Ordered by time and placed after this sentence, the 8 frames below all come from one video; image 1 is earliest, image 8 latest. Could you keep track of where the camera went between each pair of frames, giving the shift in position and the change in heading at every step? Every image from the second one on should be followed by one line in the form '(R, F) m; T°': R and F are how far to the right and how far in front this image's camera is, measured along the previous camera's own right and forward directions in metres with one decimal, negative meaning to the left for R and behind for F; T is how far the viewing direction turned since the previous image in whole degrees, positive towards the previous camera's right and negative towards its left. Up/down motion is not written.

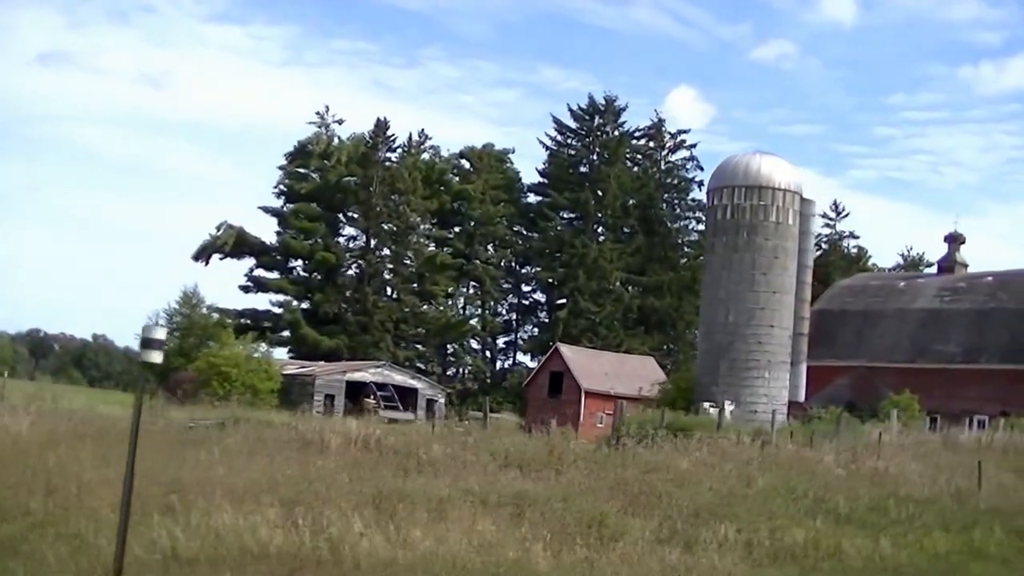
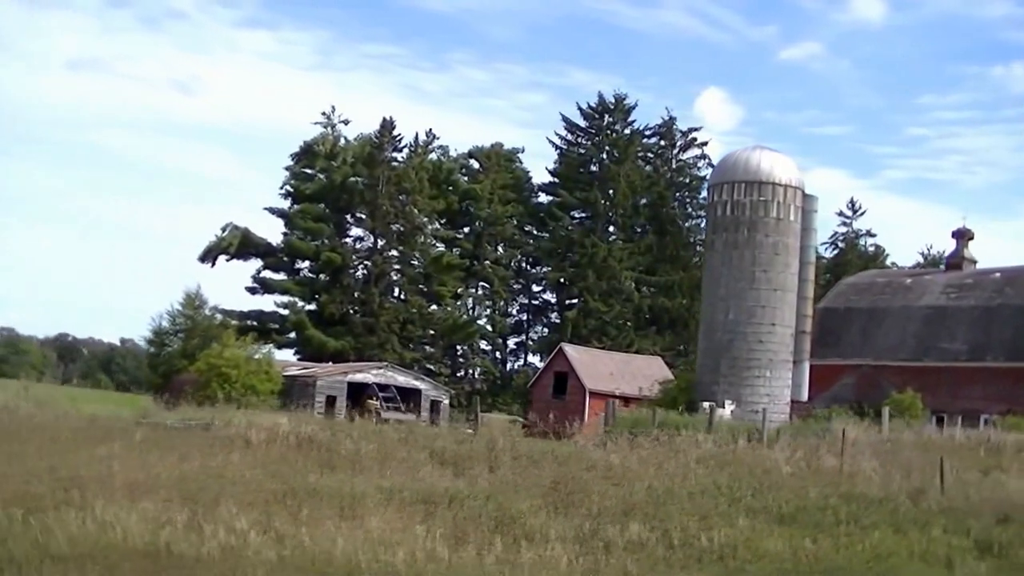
(+0.9, +0.4) m; -1°
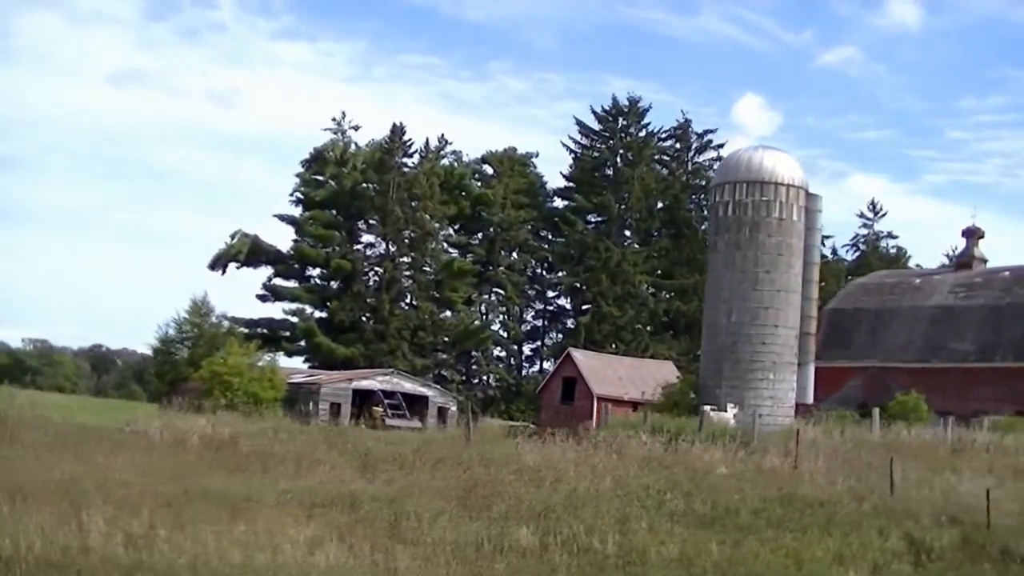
(+1.0, +0.4) m; -2°
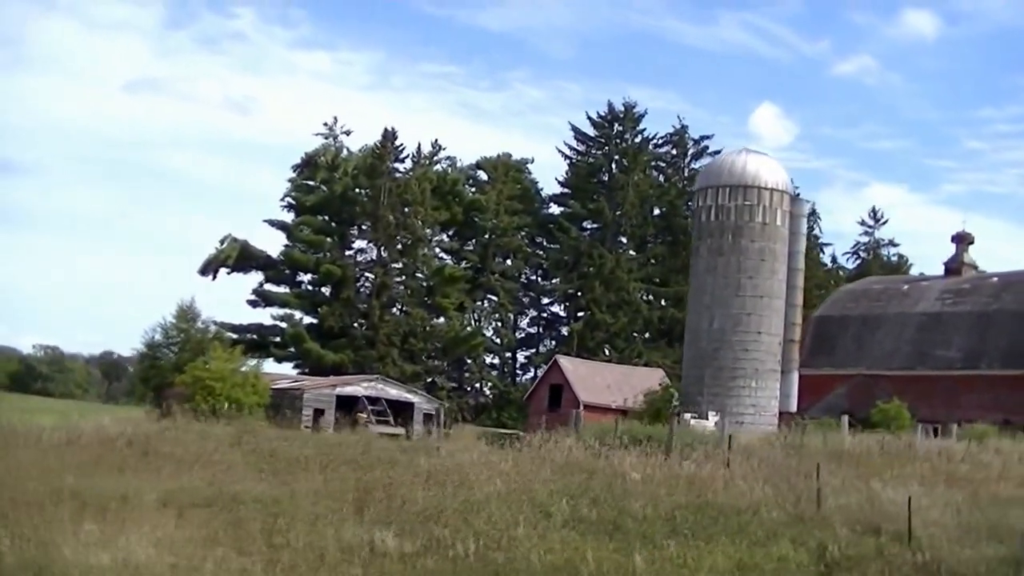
(+0.9, +0.4) m; -1°
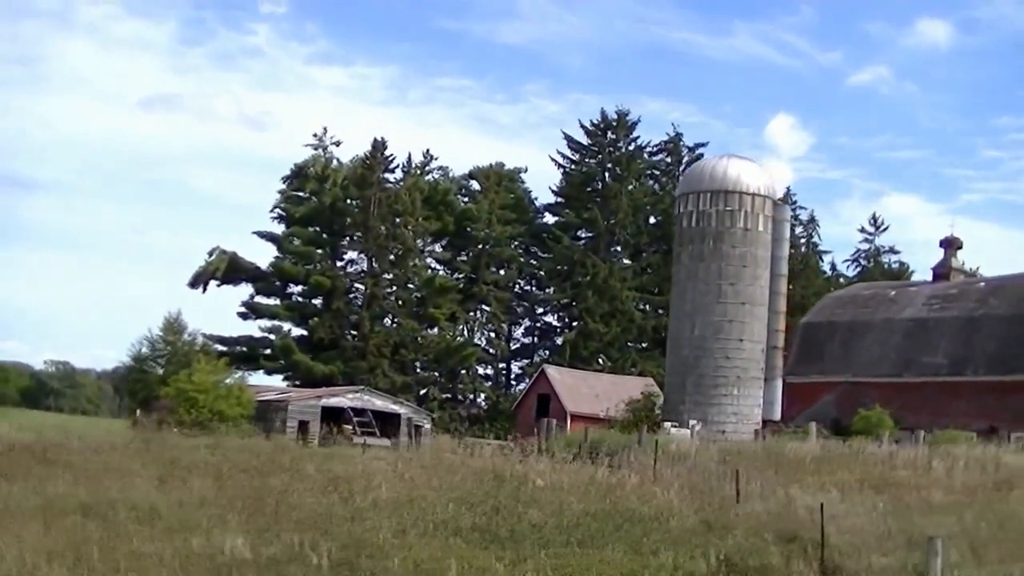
(+1.0, +0.4) m; -1°
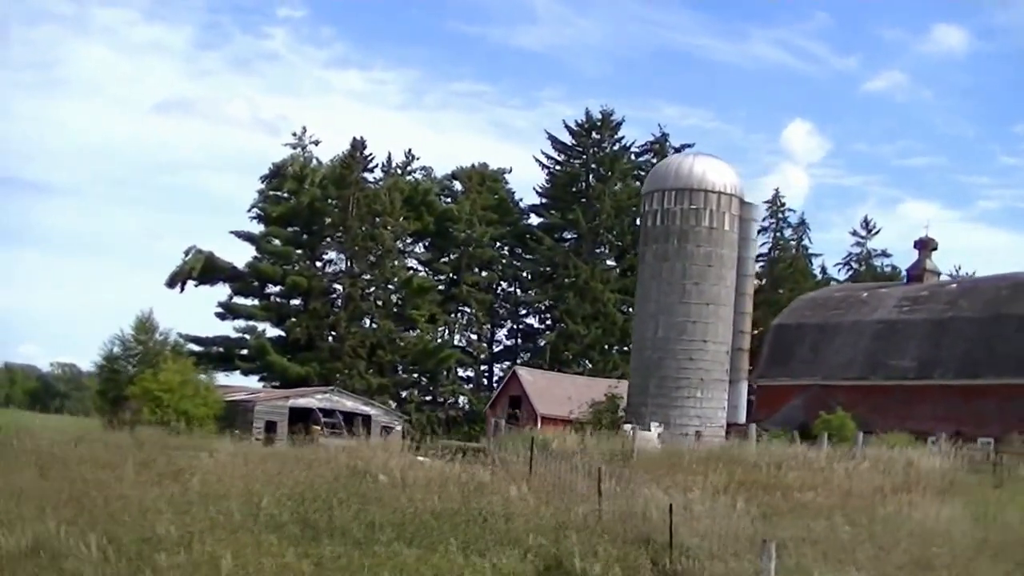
(+1.3, +0.5) m; -1°
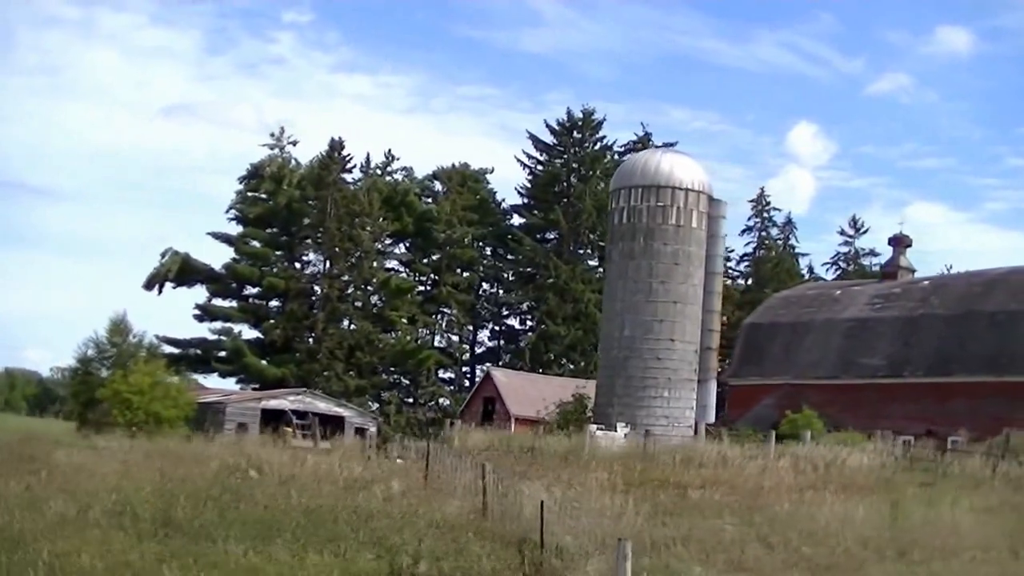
(+1.0, +0.4) m; 0°
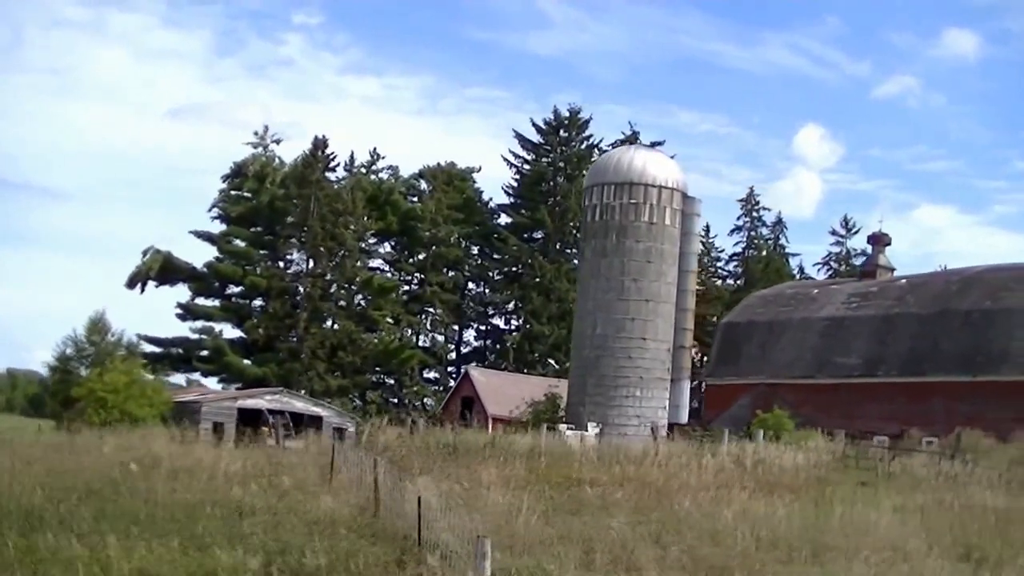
(+0.9, +0.3) m; 0°
